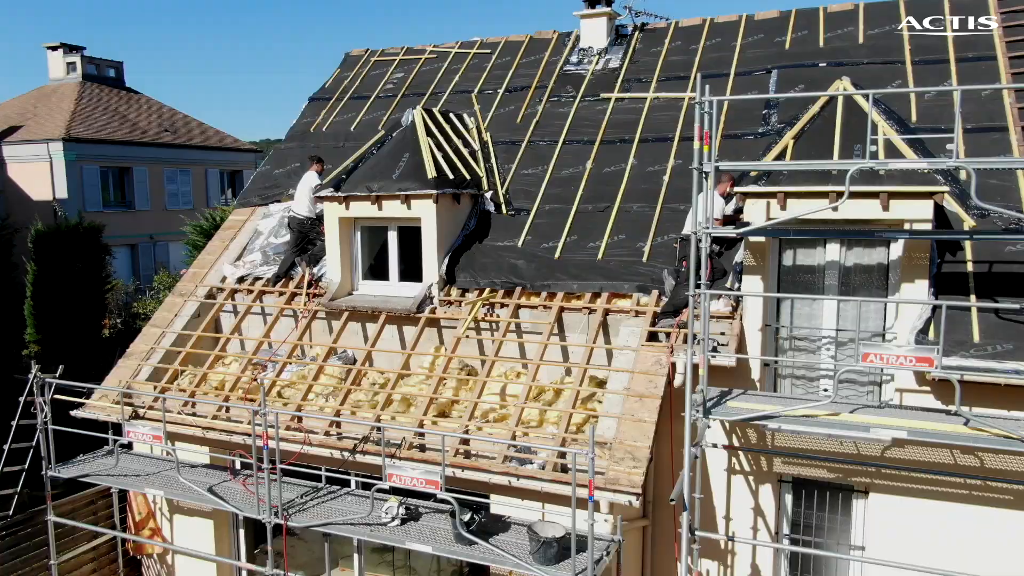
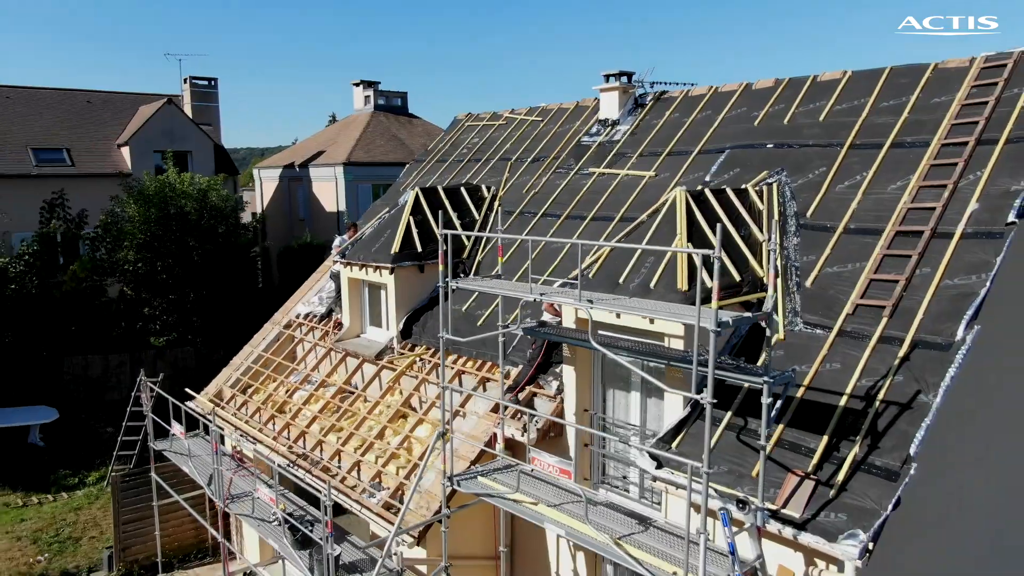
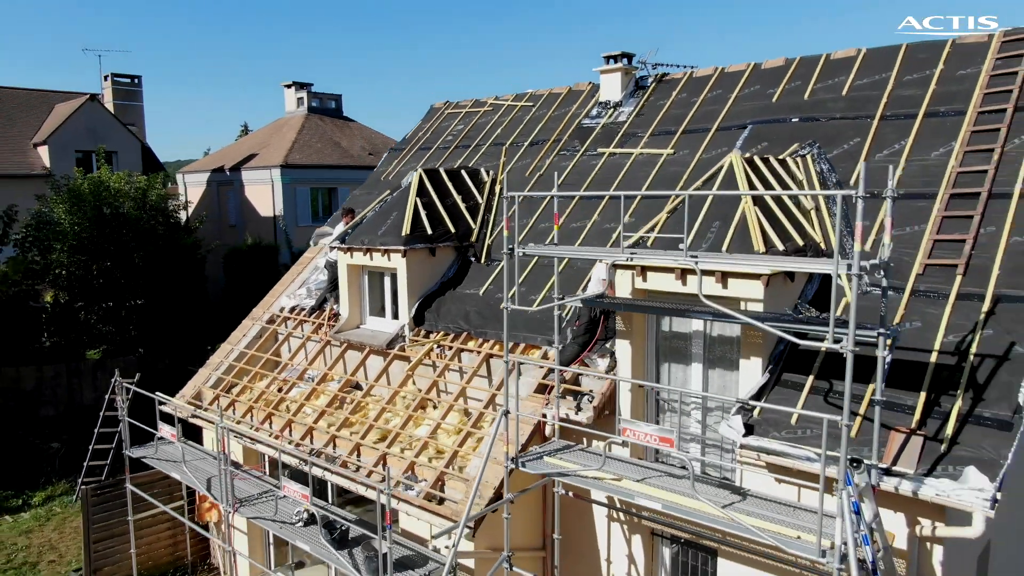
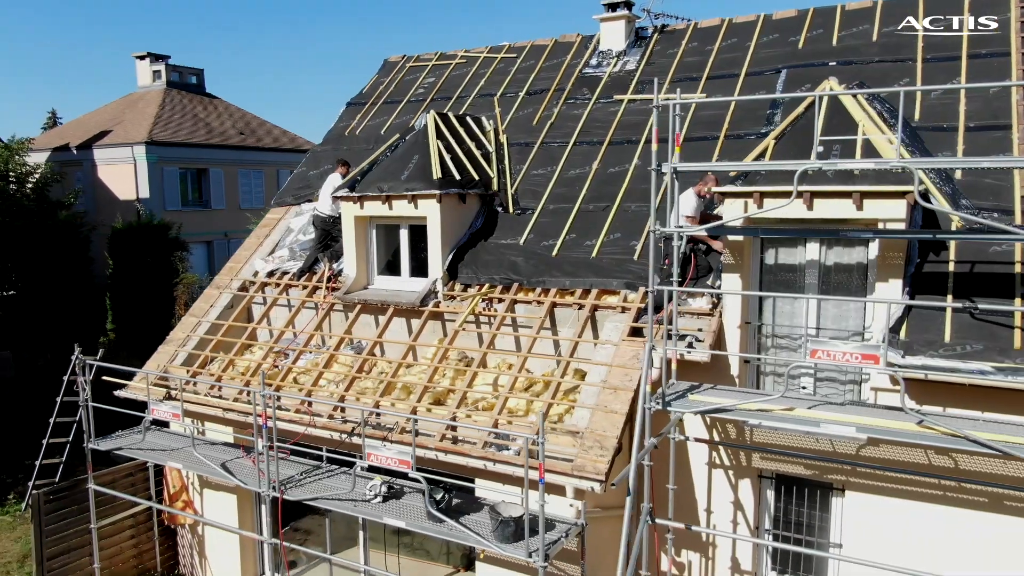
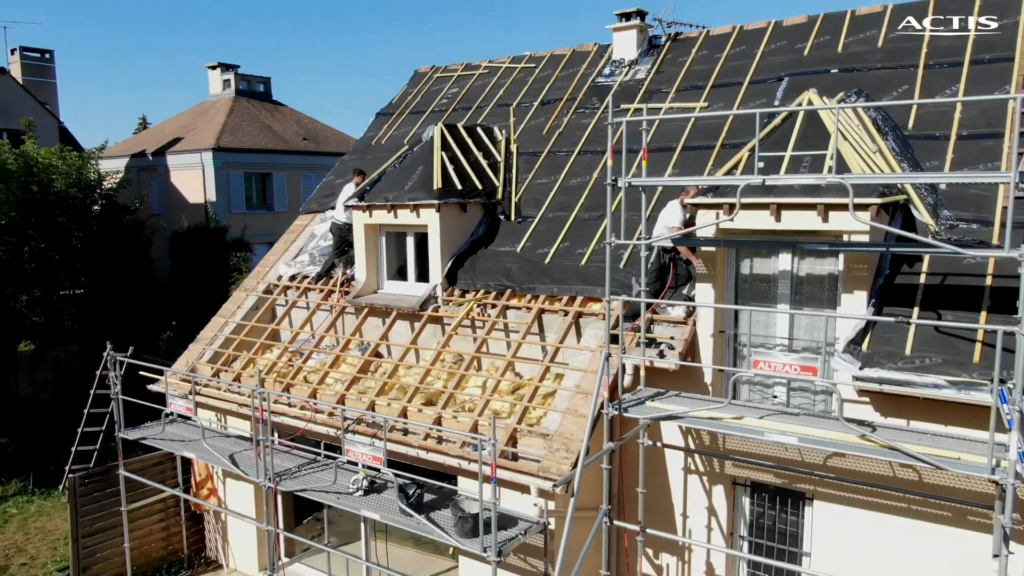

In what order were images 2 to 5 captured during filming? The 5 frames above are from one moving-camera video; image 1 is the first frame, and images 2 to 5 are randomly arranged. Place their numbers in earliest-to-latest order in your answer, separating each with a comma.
4, 5, 3, 2
